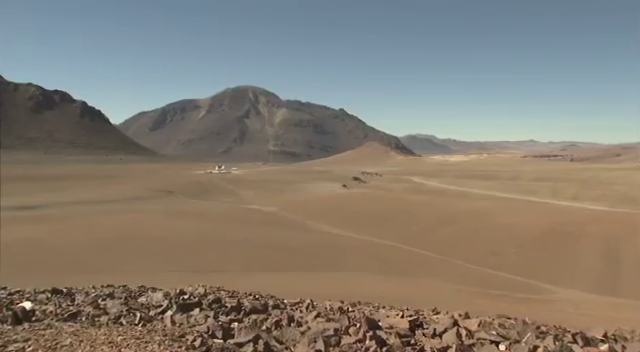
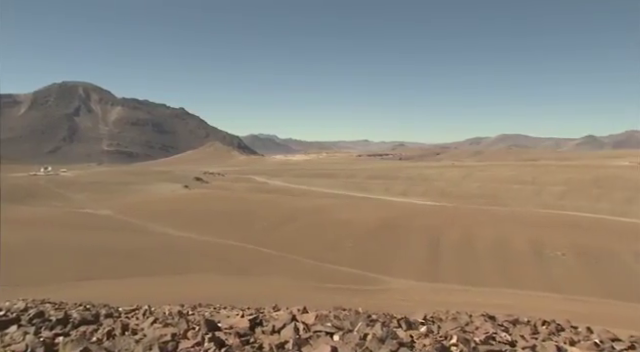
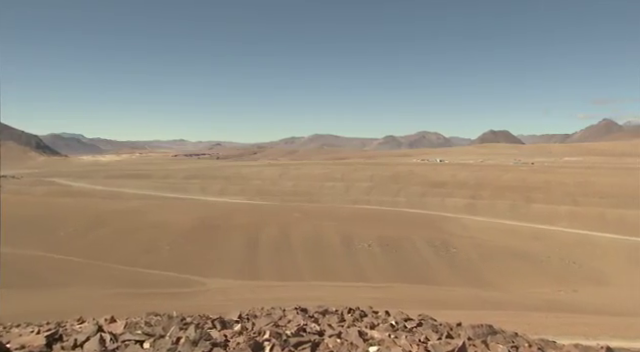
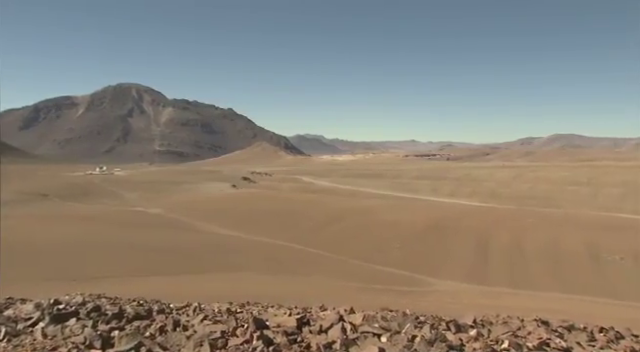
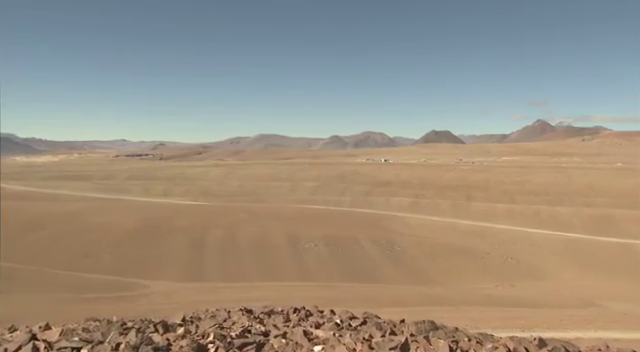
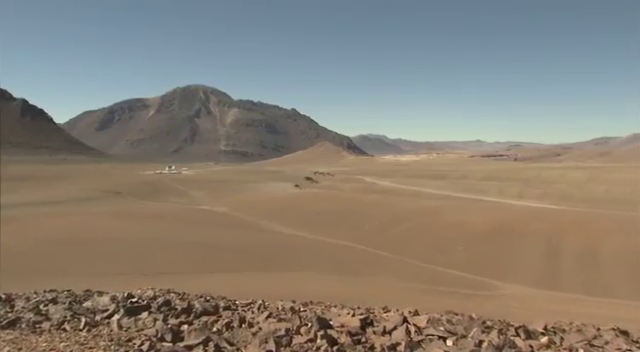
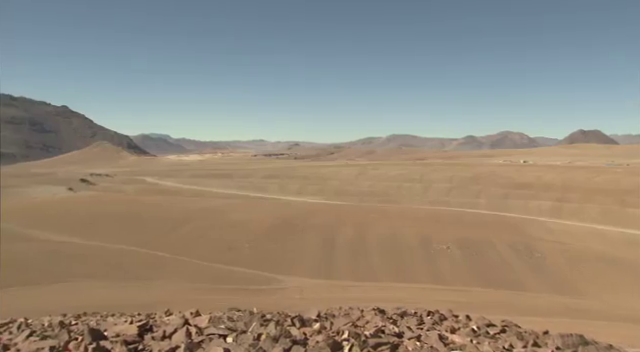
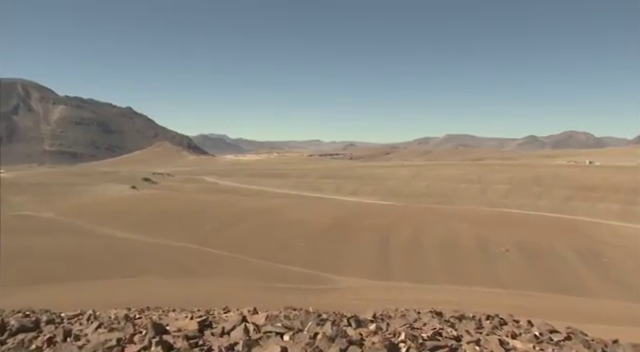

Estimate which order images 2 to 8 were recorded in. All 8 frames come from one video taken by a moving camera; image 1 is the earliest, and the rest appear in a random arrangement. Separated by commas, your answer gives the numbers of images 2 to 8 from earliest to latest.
6, 4, 2, 8, 7, 3, 5
